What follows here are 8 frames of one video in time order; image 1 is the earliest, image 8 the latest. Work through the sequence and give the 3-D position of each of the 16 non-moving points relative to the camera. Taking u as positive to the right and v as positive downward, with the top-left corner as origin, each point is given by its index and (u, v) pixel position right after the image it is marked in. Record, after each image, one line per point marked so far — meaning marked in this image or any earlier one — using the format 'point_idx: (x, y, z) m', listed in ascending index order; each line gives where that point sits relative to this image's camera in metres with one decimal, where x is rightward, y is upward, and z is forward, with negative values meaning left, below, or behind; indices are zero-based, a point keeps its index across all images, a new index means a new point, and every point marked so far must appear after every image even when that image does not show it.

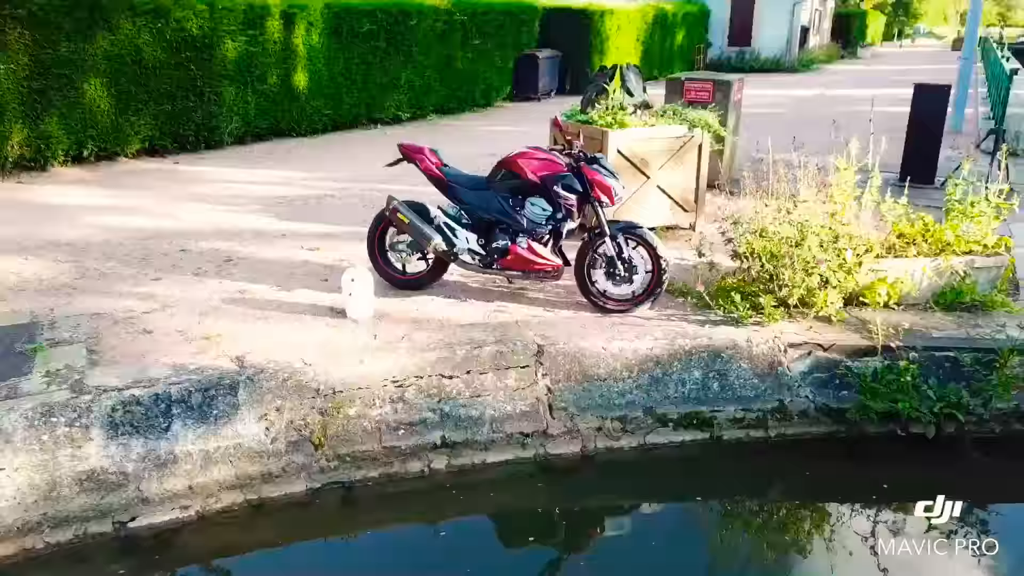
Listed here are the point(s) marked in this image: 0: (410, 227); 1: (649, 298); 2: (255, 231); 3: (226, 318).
0: (-0.7, +0.4, +5.5) m
1: (+0.9, -0.1, +5.3) m
2: (-2.4, +0.5, +7.4) m
3: (-1.9, -0.2, +5.4) m
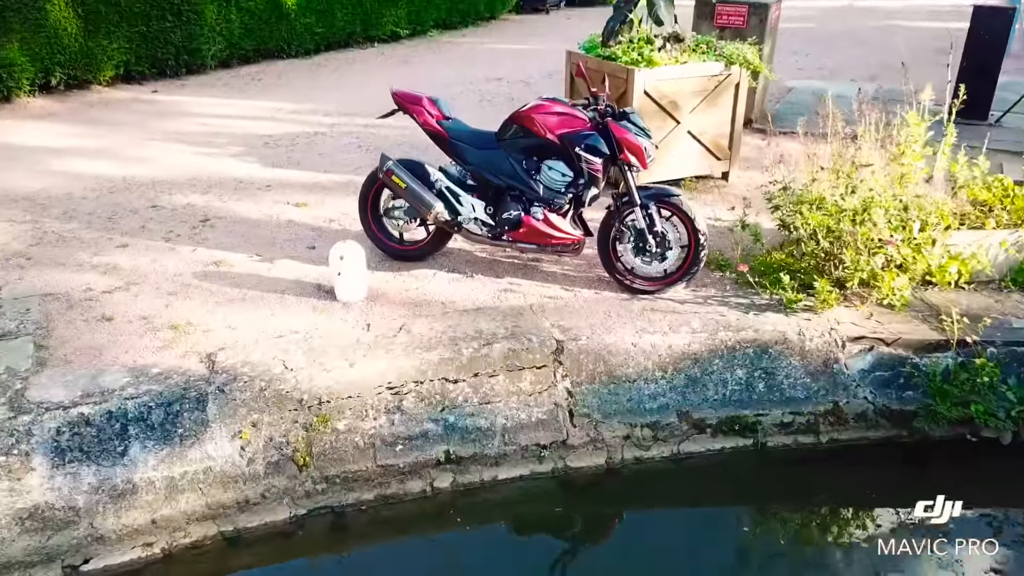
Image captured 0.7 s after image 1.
0: (-0.6, +0.6, +4.8) m
1: (+1.0, +0.1, +4.6) m
2: (-2.3, +0.9, +6.7) m
3: (-1.8, -0.1, +4.7) m
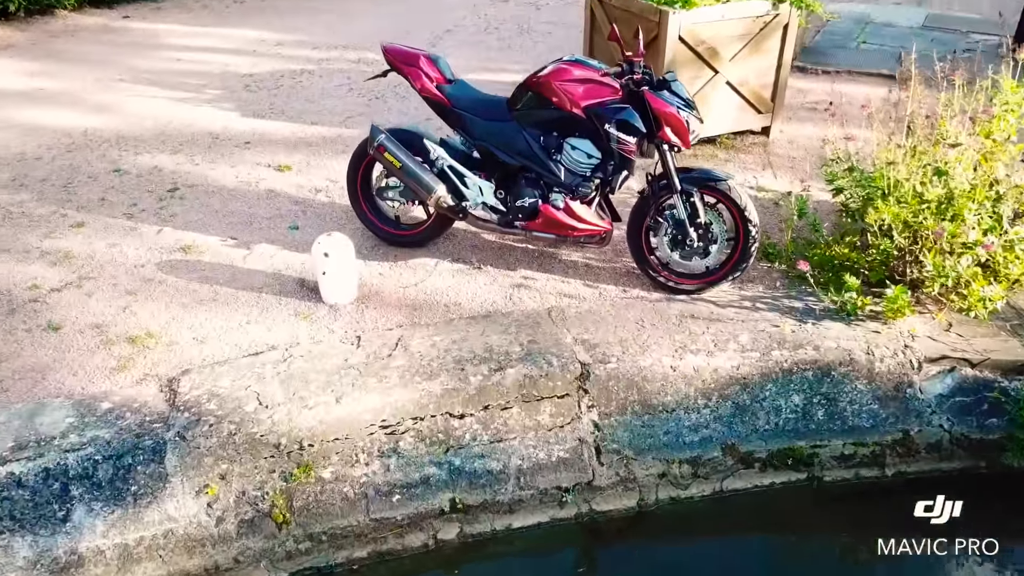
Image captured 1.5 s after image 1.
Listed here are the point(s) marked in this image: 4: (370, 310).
0: (-0.5, +0.6, +4.1) m
1: (+1.1, +0.1, +3.9) m
2: (-2.2, +1.1, +5.9) m
3: (-1.7, -0.1, +4.0) m
4: (-0.7, -0.1, +3.9) m
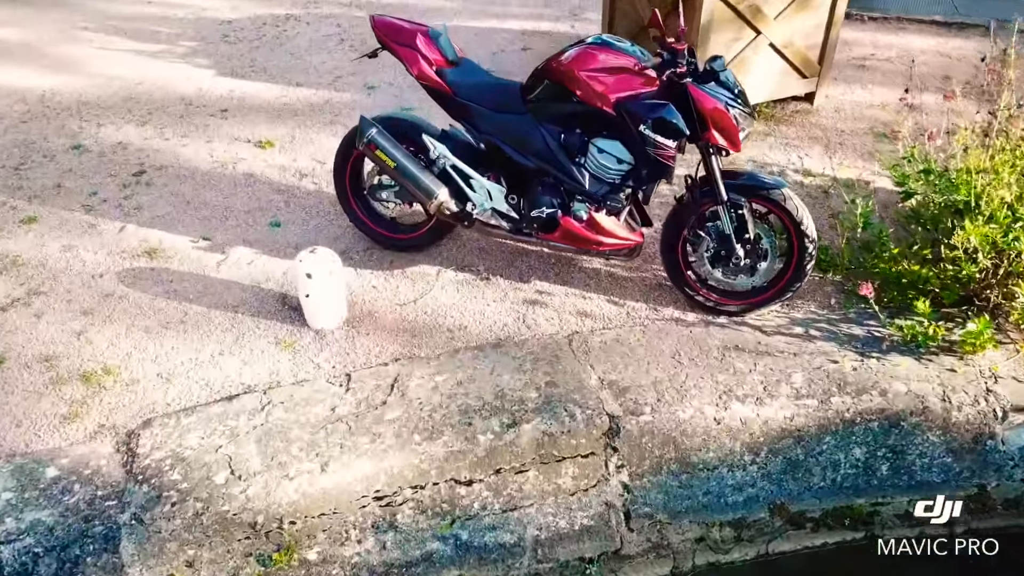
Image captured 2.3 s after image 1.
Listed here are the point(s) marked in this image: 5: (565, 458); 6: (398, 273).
0: (-0.5, +0.5, +3.4) m
1: (+1.1, 0.0, +3.4) m
2: (-2.1, +1.2, +5.2) m
3: (-1.7, -0.2, +3.5) m
4: (-0.6, -0.2, +3.4) m
5: (+0.2, -0.6, +2.9) m
6: (-0.5, +0.1, +3.8) m
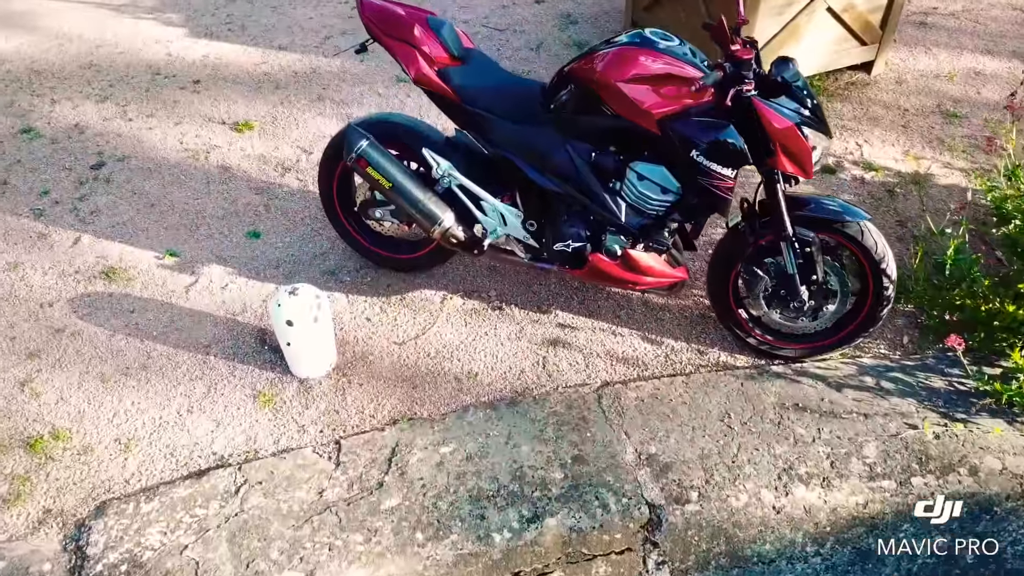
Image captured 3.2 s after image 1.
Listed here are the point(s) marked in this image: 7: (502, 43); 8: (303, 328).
0: (-0.4, +0.3, +2.9) m
1: (+1.2, -0.2, +2.9) m
2: (-2.0, +1.2, +4.6) m
3: (-1.6, -0.3, +3.0) m
4: (-0.6, -0.4, +2.9) m
5: (+0.3, -0.8, +2.5) m
6: (-0.5, -0.1, +3.2) m
7: (-0.1, +1.5, +4.8) m
8: (-0.7, -0.1, +2.8) m
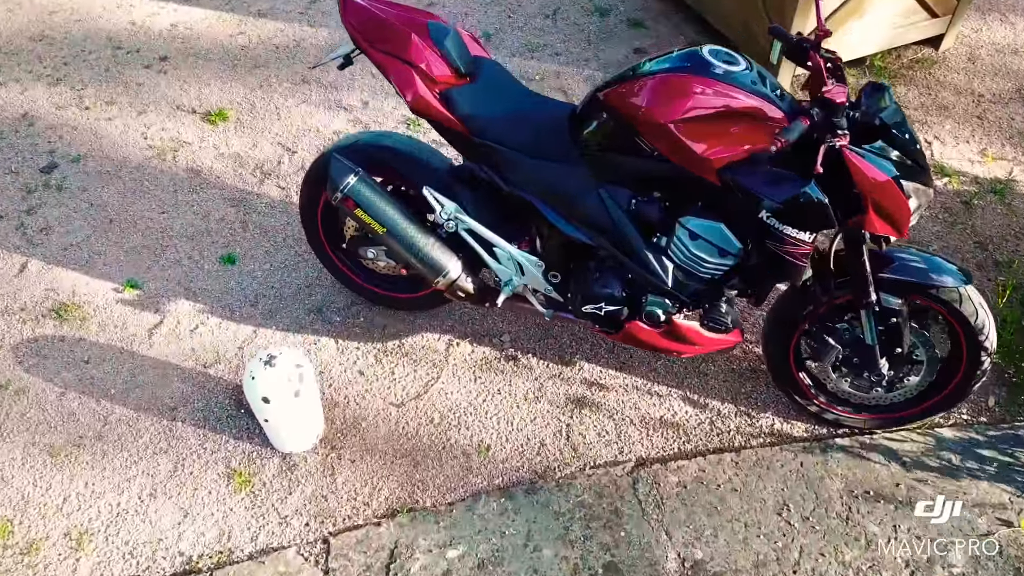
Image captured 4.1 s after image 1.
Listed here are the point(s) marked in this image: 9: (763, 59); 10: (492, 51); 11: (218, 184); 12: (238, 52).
0: (-0.4, +0.1, +2.4) m
1: (+1.2, -0.4, +2.4) m
2: (-2.0, +1.2, +4.0) m
3: (-1.6, -0.5, +2.5) m
4: (-0.5, -0.5, +2.5) m
5: (+0.3, -1.0, +2.1) m
6: (-0.4, -0.2, +2.8) m
7: (0.0, +1.4, +4.2) m
8: (-0.7, -0.3, +2.4) m
9: (+1.1, +1.0, +3.7) m
10: (-0.1, +1.2, +3.9) m
11: (-1.2, +0.4, +3.3) m
12: (-1.3, +1.2, +4.0) m
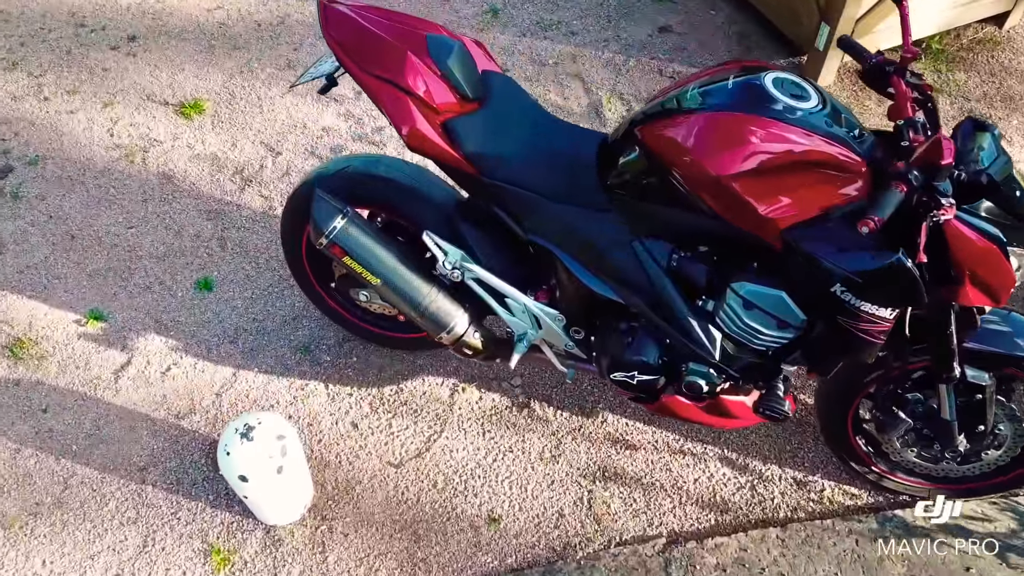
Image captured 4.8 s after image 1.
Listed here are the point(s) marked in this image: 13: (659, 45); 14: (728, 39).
0: (-0.3, 0.0, +2.0) m
1: (+1.3, -0.5, +2.1) m
2: (-1.9, +1.2, +3.6) m
3: (-1.5, -0.6, +2.2) m
4: (-0.5, -0.7, +2.2) m
5: (+0.3, -1.2, +1.8) m
6: (-0.4, -0.3, +2.4) m
7: (+0.1, +1.4, +3.7) m
8: (-0.6, -0.5, +2.0) m
9: (+1.2, +1.0, +3.2) m
10: (-0.1, +1.1, +3.5) m
11: (-1.2, +0.4, +2.9) m
12: (-1.3, +1.1, +3.6) m
13: (+0.6, +1.0, +3.5) m
14: (+0.9, +1.1, +3.5) m
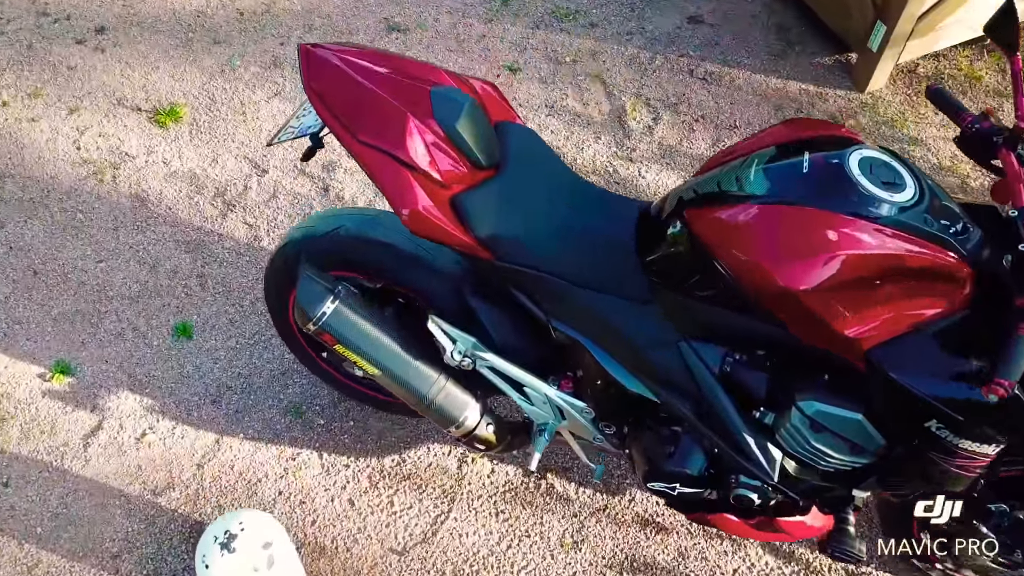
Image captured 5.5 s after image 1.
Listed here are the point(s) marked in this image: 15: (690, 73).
0: (-0.3, -0.2, +1.7) m
1: (+1.3, -0.7, +1.8) m
2: (-1.9, +1.1, +3.2) m
3: (-1.5, -0.8, +2.0) m
4: (-0.4, -0.9, +1.9) m
5: (+0.4, -1.4, +1.6) m
6: (-0.3, -0.5, +2.2) m
7: (+0.1, +1.4, +3.3) m
8: (-0.6, -0.7, +1.8) m
9: (+1.2, +0.9, +2.9) m
10: (0.0, +1.0, +3.1) m
11: (-1.1, +0.2, +2.6) m
12: (-1.3, +1.1, +3.2) m
13: (+0.7, +0.9, +3.1) m
14: (+1.0, +1.0, +3.1) m
15: (+0.7, +0.8, +3.0) m
